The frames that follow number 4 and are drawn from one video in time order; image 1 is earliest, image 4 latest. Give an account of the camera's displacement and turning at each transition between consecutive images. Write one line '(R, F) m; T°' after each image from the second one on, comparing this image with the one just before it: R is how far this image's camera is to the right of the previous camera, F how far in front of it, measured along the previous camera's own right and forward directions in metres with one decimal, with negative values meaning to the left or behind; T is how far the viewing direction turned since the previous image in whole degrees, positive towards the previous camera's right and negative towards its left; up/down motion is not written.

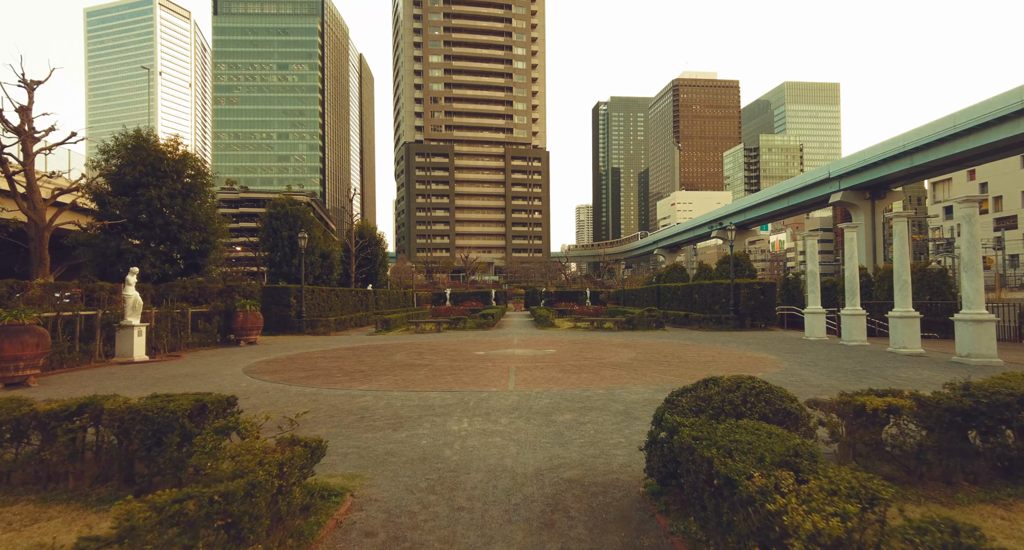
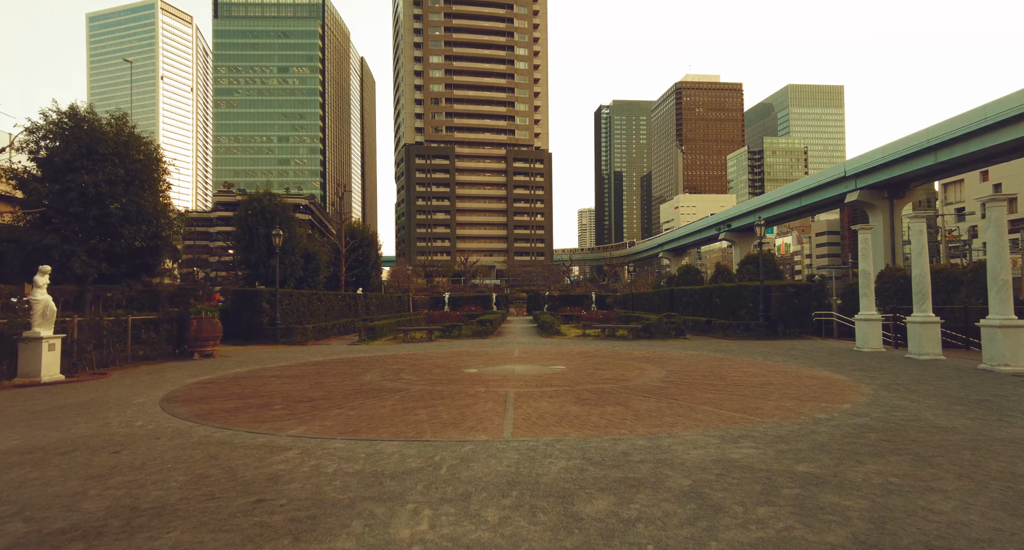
(+0.1, +2.8) m; 0°
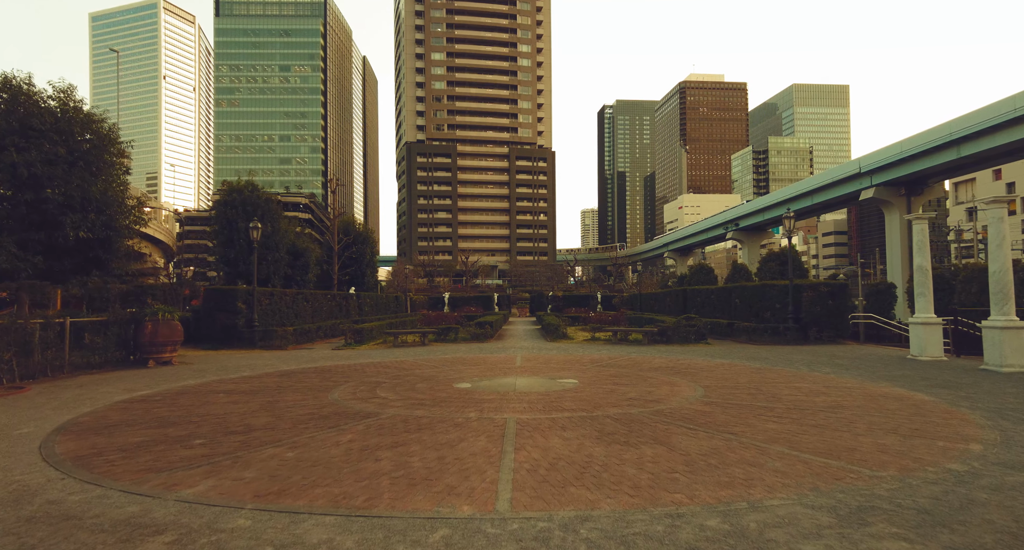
(0.0, +2.1) m; 0°
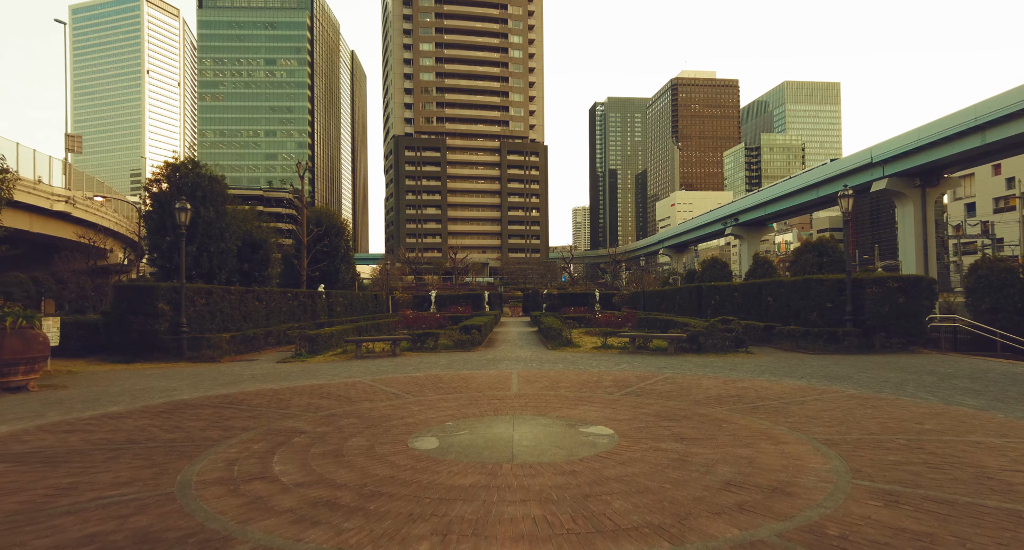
(0.0, +4.1) m; +1°
